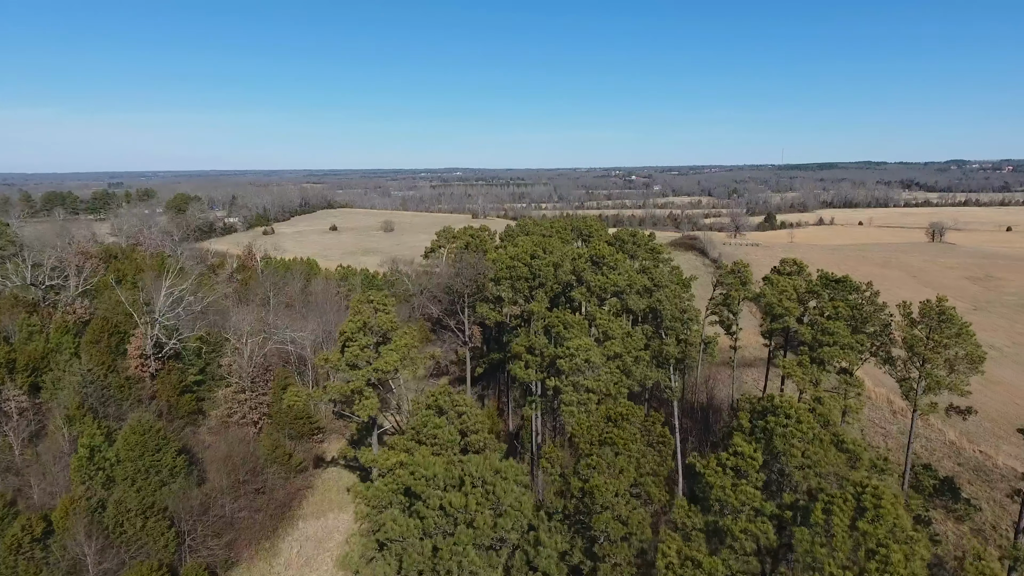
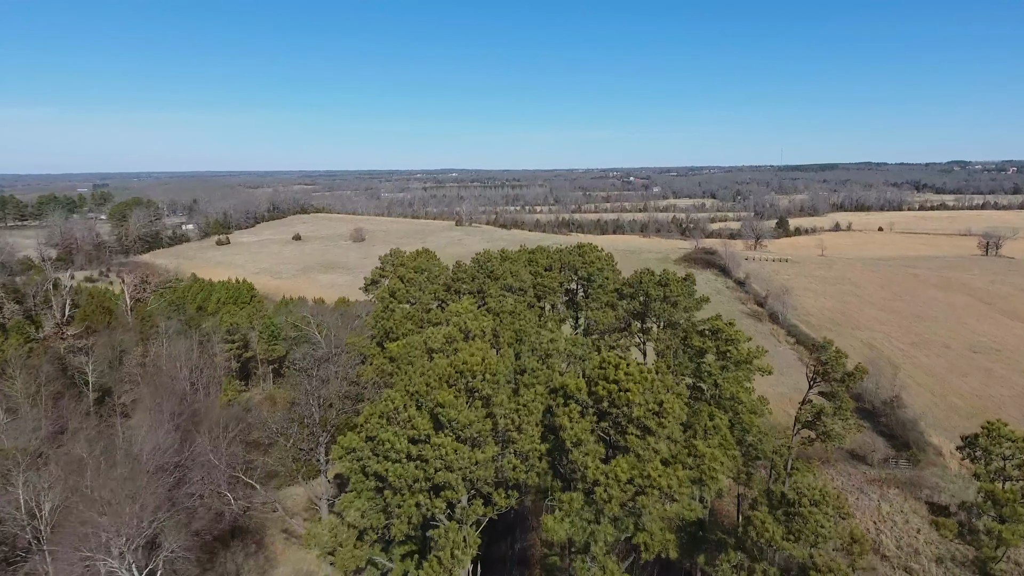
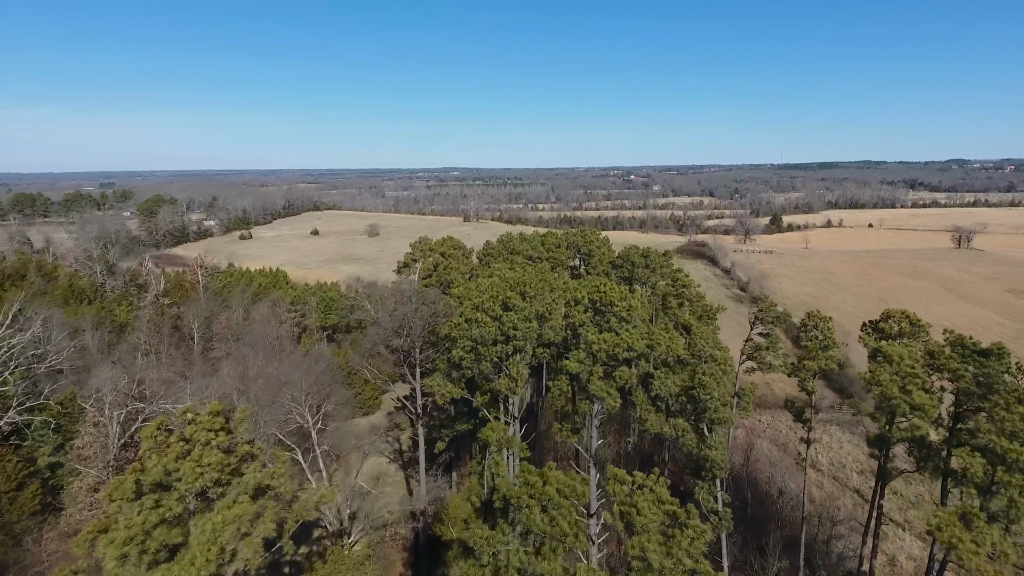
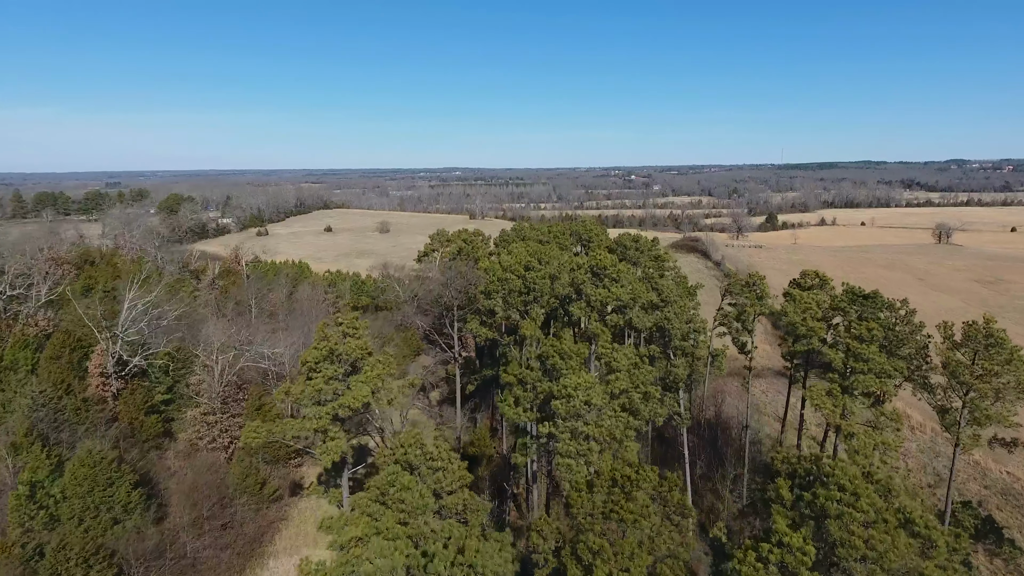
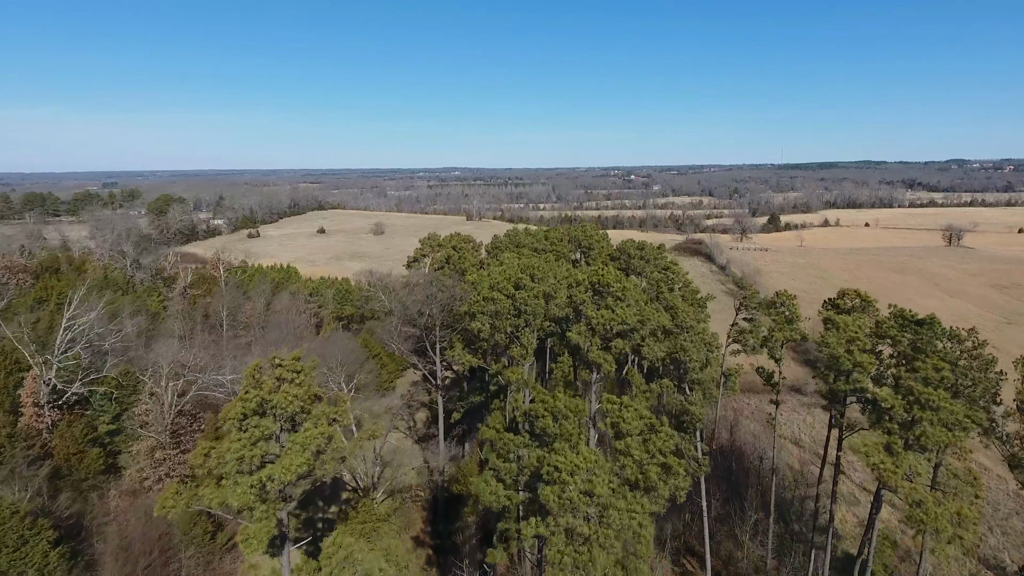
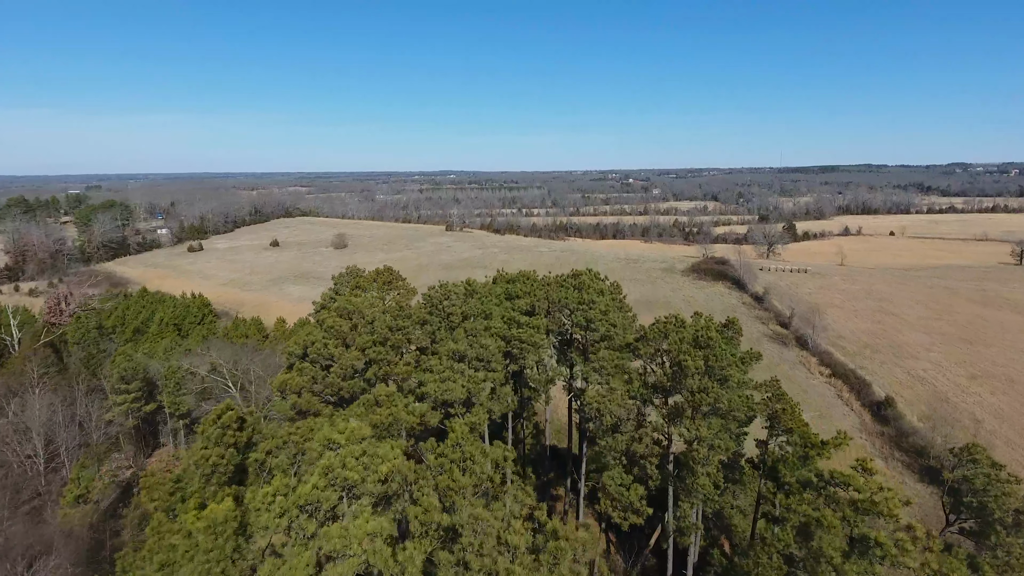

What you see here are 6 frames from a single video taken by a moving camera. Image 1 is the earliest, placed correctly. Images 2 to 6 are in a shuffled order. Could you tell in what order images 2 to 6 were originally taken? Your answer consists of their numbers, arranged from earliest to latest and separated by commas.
4, 5, 3, 2, 6
